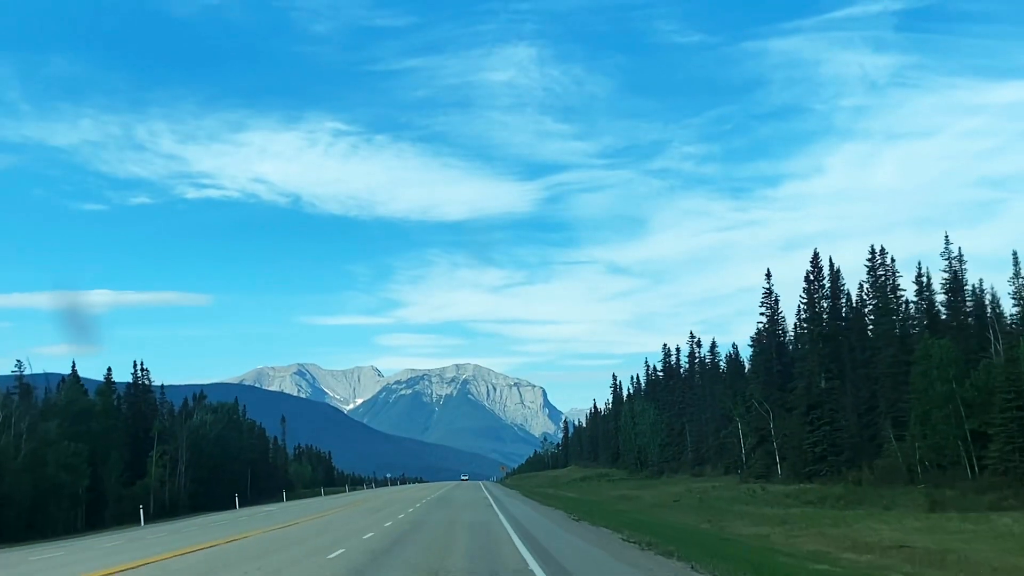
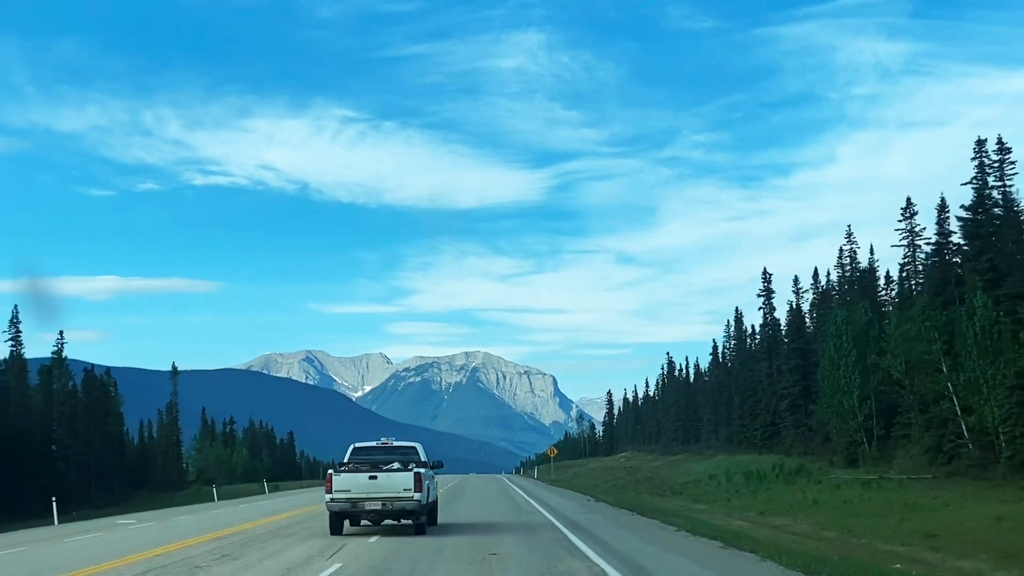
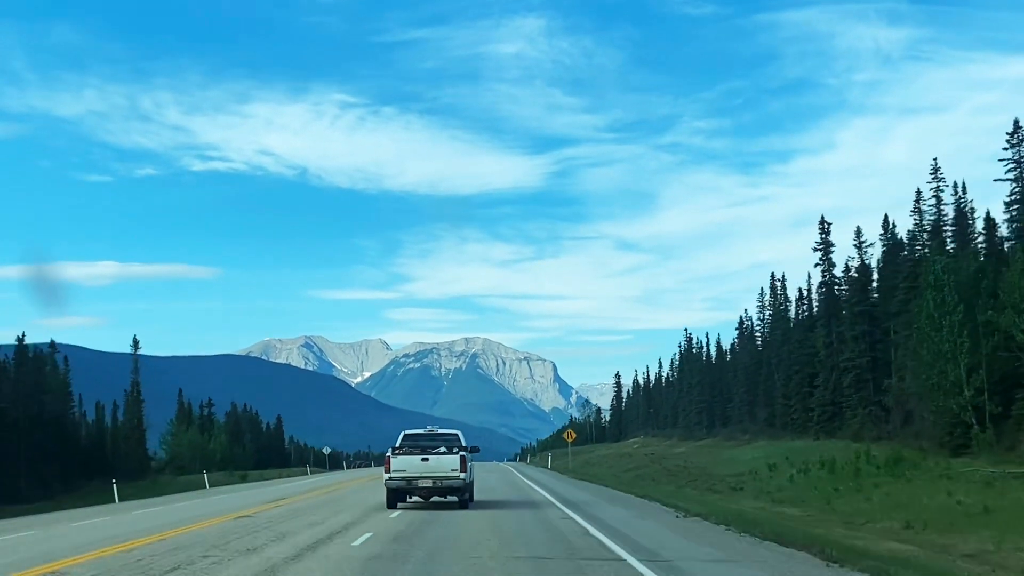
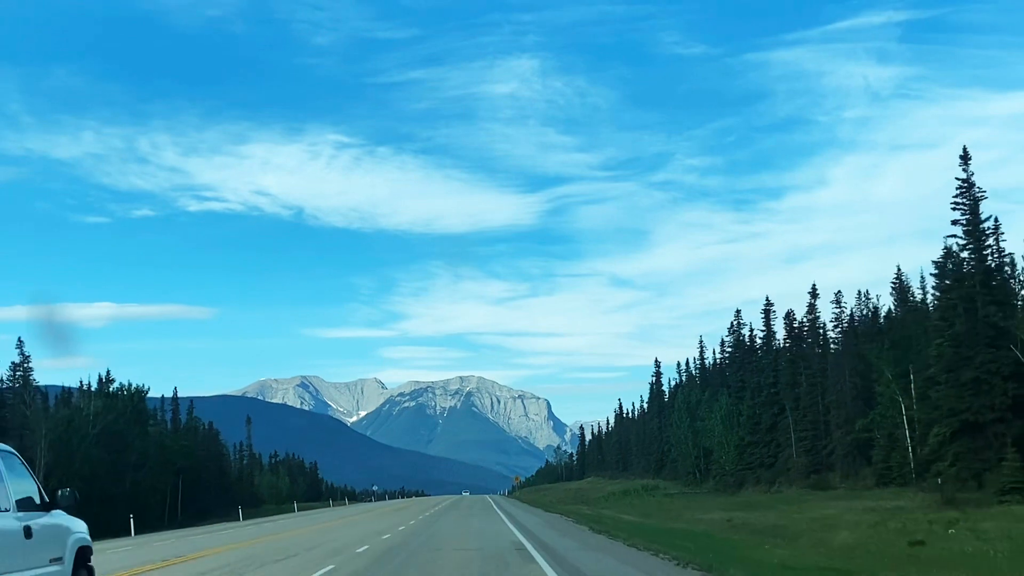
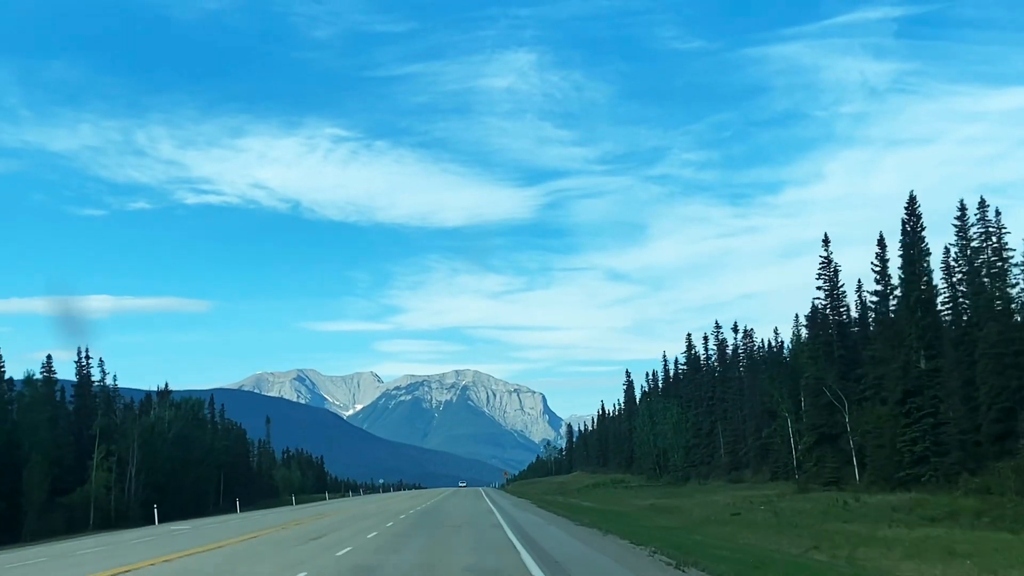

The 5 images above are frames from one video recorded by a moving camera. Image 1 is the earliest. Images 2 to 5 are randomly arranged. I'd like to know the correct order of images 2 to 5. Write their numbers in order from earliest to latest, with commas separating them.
5, 4, 2, 3
